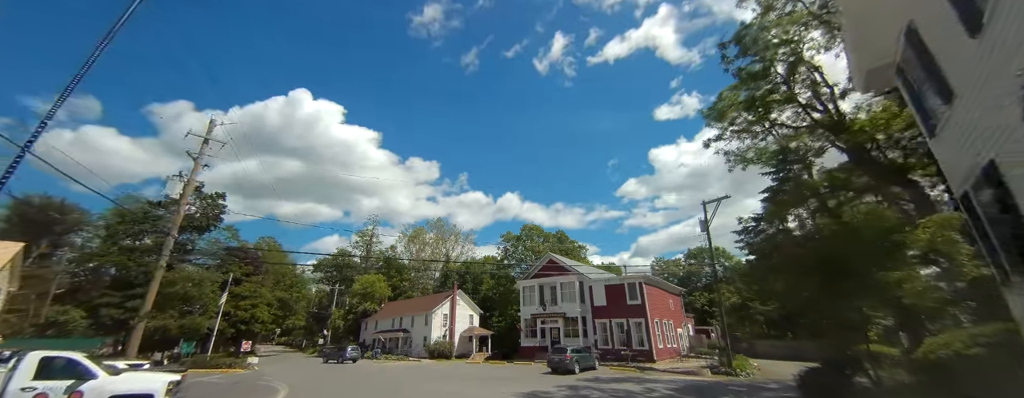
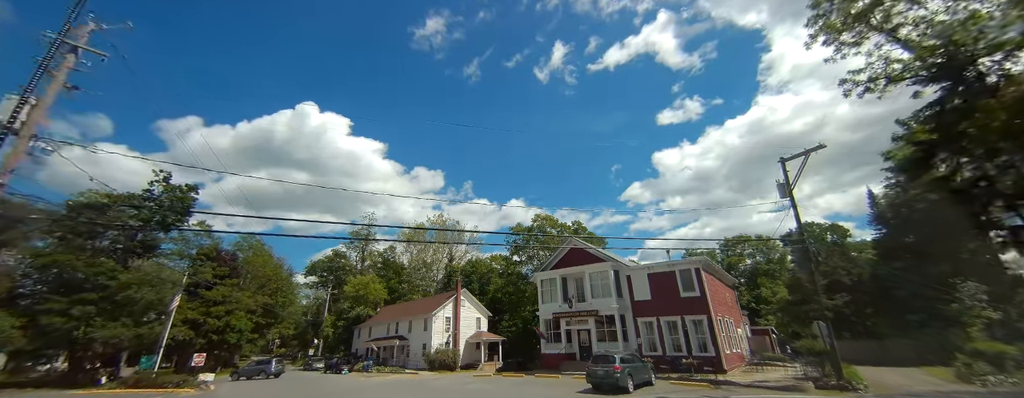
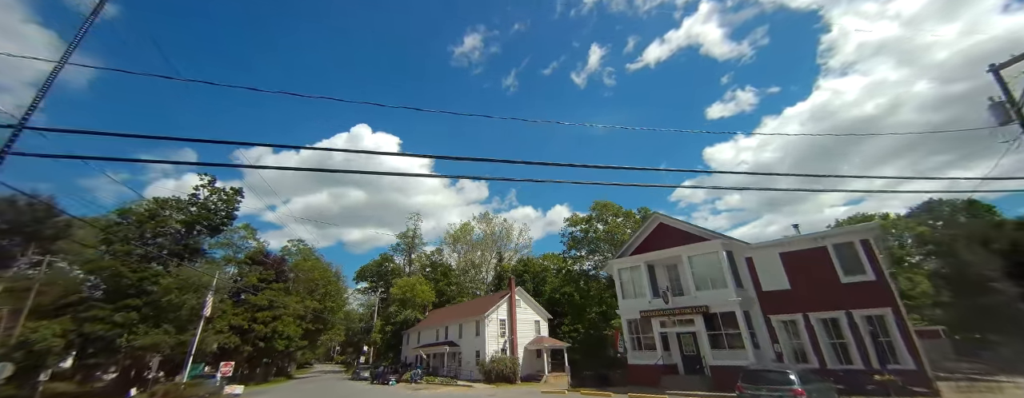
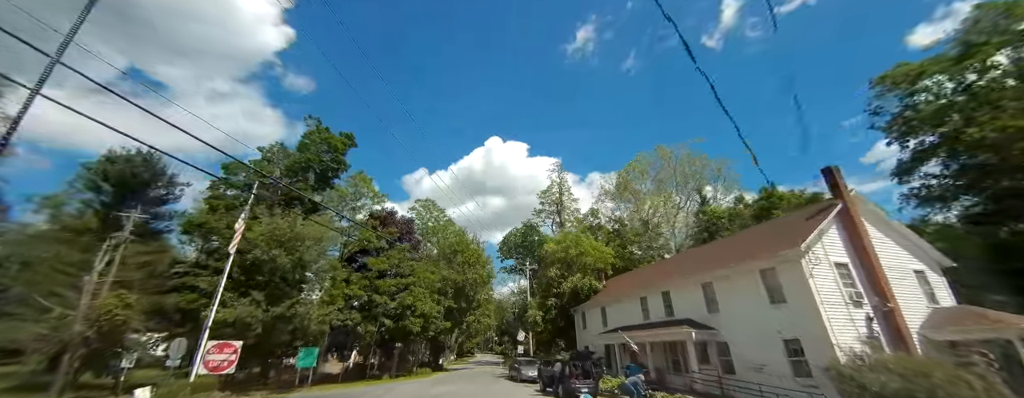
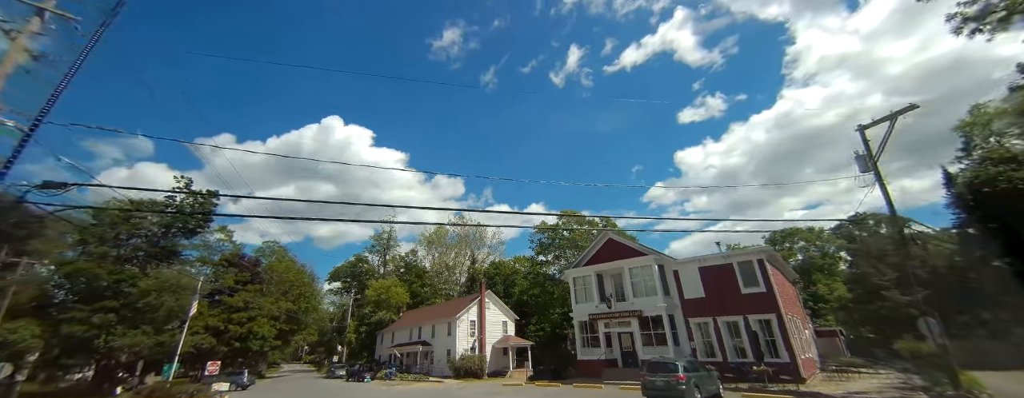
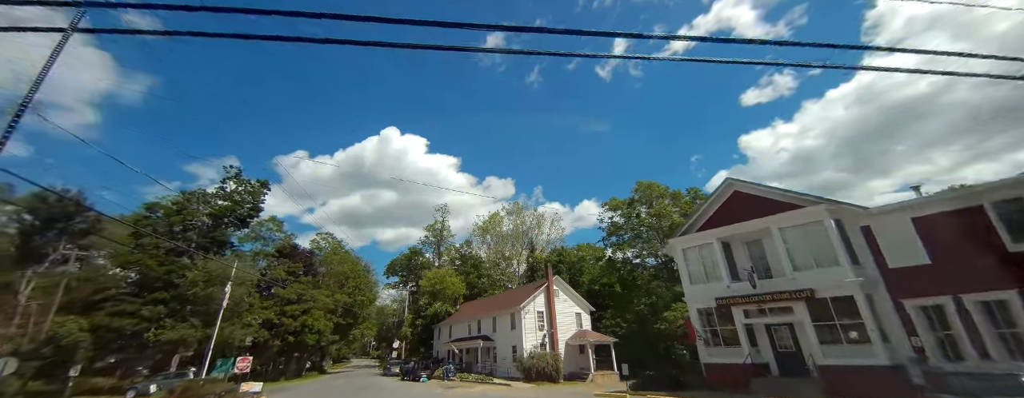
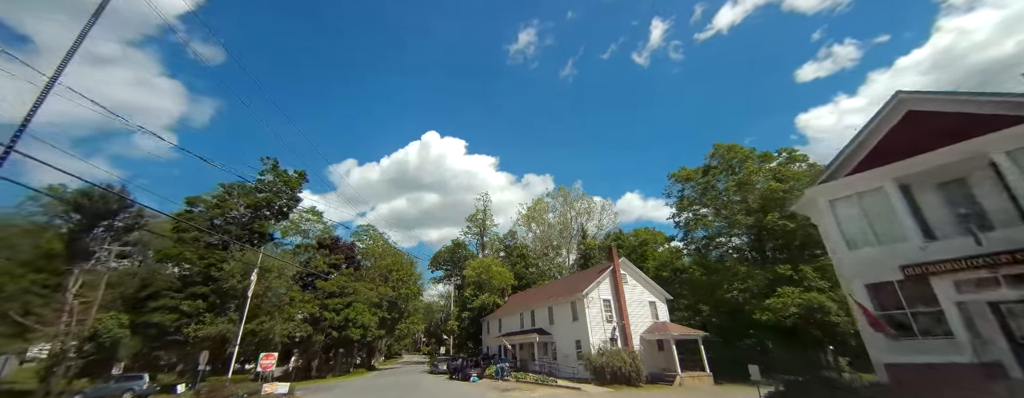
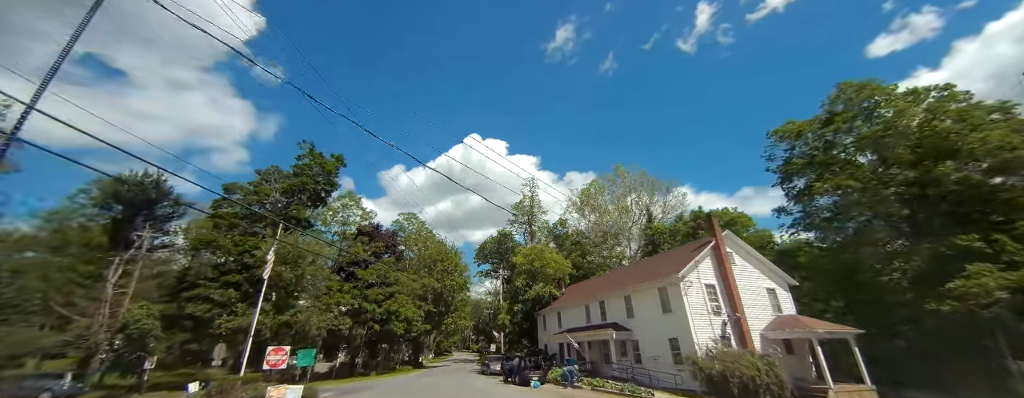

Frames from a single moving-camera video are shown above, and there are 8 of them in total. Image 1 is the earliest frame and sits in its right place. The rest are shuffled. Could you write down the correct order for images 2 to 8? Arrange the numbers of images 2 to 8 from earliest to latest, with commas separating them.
2, 5, 3, 6, 7, 8, 4
